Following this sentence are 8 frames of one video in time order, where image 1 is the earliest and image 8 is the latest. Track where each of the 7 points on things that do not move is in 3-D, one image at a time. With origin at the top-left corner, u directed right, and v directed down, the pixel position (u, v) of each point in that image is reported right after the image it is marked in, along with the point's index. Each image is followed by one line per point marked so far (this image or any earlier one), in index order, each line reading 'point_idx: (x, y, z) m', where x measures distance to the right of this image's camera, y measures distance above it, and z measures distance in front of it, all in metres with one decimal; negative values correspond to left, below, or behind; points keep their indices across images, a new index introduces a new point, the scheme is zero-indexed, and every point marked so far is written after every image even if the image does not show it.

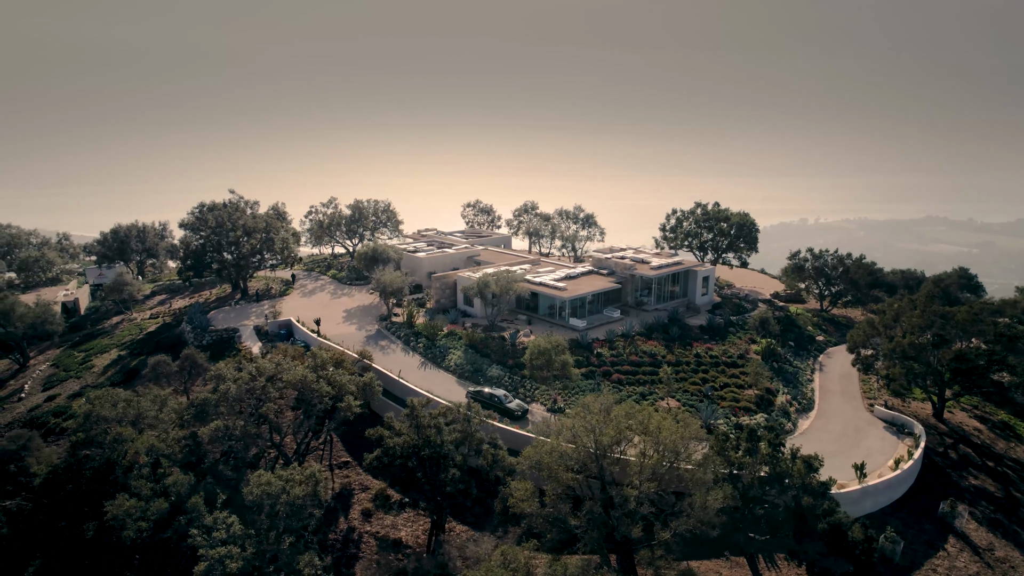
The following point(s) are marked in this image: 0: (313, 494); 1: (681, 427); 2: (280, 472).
0: (-7.4, -7.5, +18.5) m
1: (+6.1, -5.2, +18.8) m
2: (-8.6, -6.7, +18.8) m
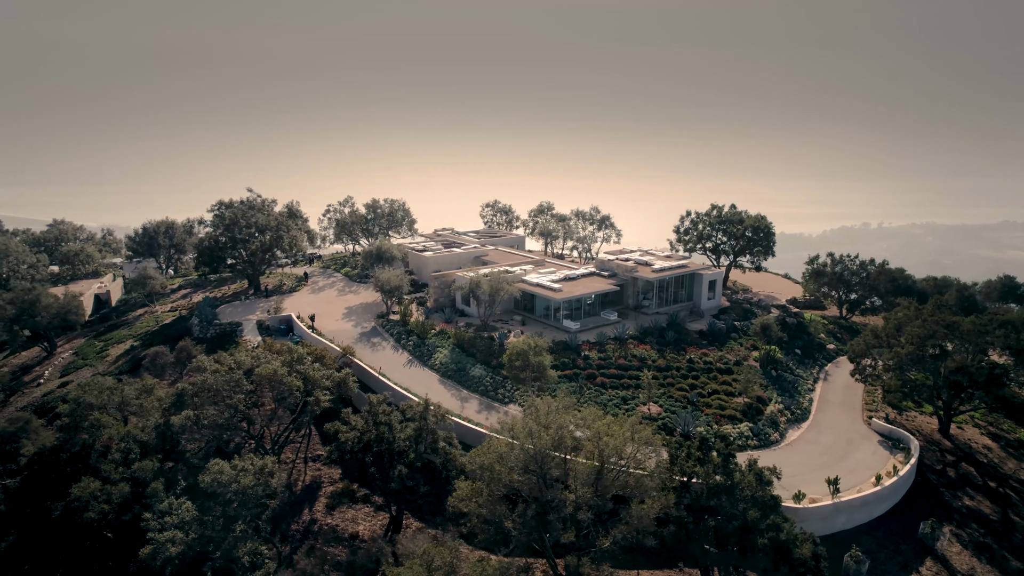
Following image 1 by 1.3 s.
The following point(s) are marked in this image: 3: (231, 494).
0: (-9.4, -7.3, +19.2) m
1: (+4.1, -5.3, +18.4) m
2: (-10.6, -6.6, +19.5) m
3: (-10.2, -7.4, +18.4) m
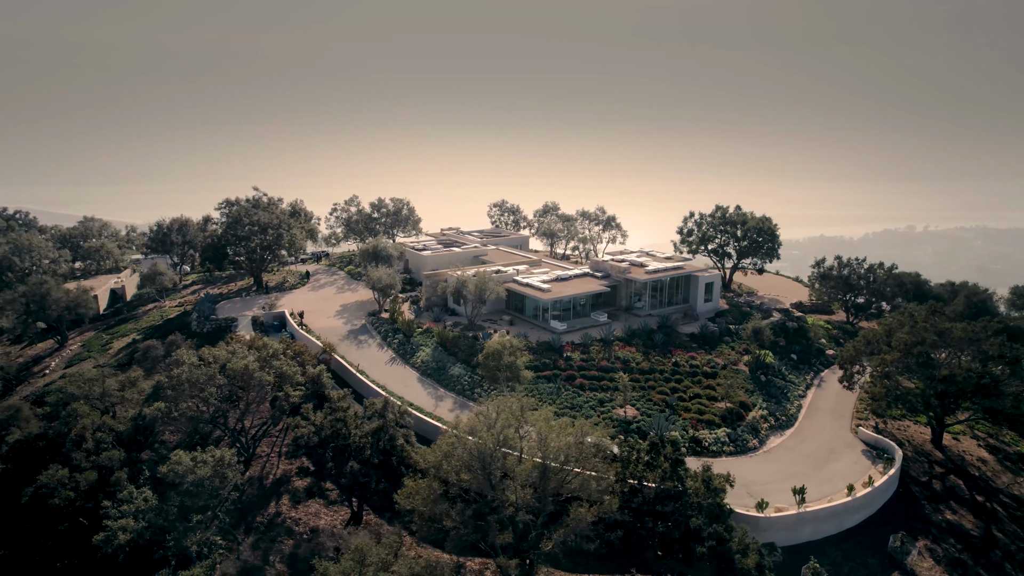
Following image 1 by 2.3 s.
0: (-11.3, -7.2, +19.7) m
1: (+2.2, -5.3, +18.3) m
2: (-12.4, -6.5, +20.0) m
3: (-12.1, -7.3, +18.9) m
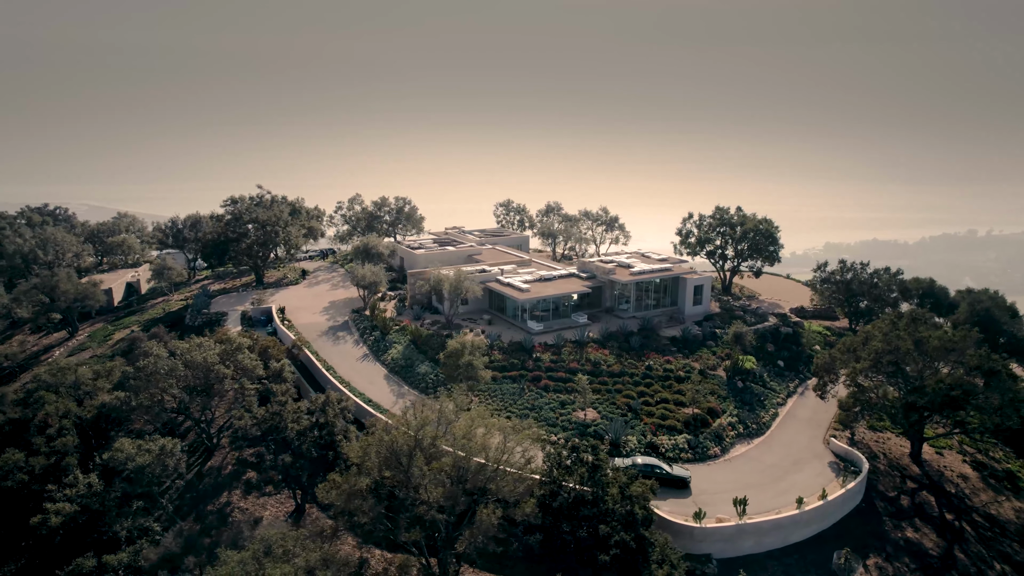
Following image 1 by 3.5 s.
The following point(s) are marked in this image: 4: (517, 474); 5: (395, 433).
0: (-14.1, -7.1, +20.4) m
1: (-0.7, -5.4, +18.3) m
2: (-15.2, -6.3, +20.8) m
3: (-15.0, -7.1, +19.7) m
4: (+0.2, -6.7, +18.2) m
5: (-4.0, -5.1, +17.7) m
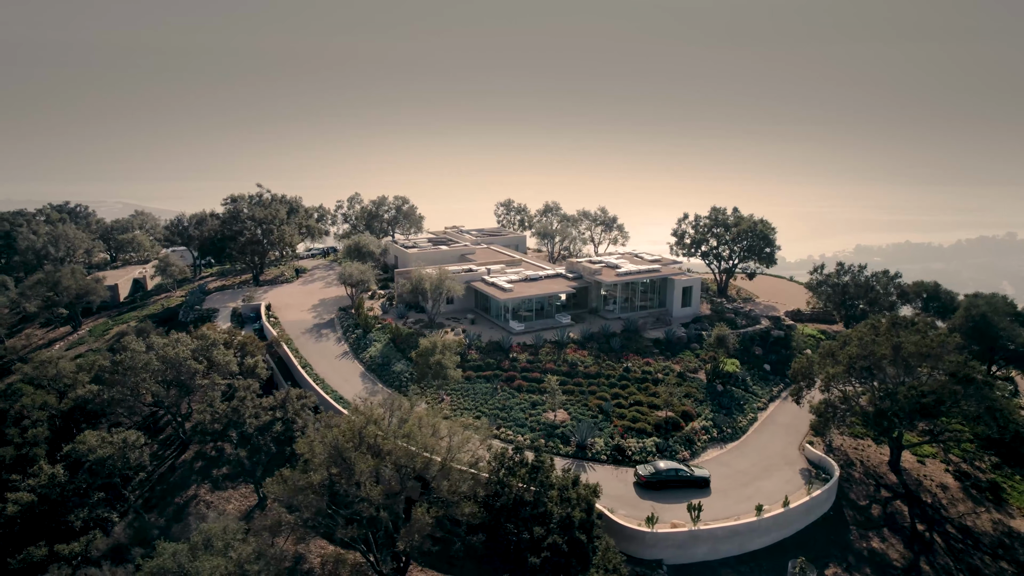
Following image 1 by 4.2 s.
0: (-16.1, -6.9, +20.9) m
1: (-2.7, -5.4, +18.4) m
2: (-17.1, -6.2, +21.4) m
3: (-17.0, -7.0, +20.3) m
4: (-1.8, -6.7, +18.3) m
5: (-6.1, -5.1, +17.9) m
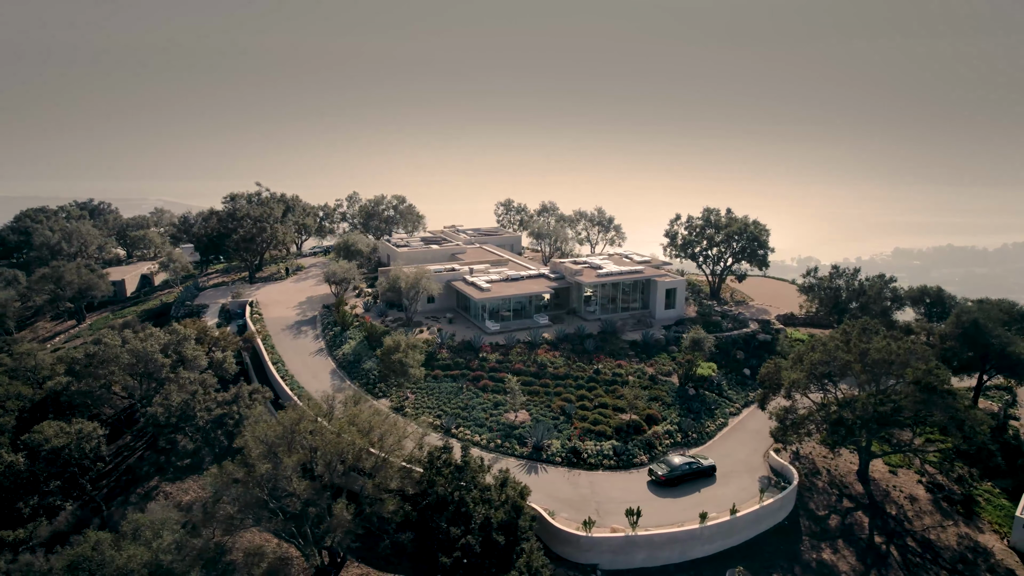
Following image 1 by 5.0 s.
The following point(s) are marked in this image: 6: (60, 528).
0: (-18.5, -6.8, +21.7) m
1: (-5.3, -5.4, +18.5) m
2: (-19.5, -6.0, +22.1) m
3: (-19.5, -6.8, +21.0) m
4: (-4.4, -6.7, +18.4) m
5: (-8.7, -5.0, +18.2) m
6: (-17.8, -9.5, +20.0) m
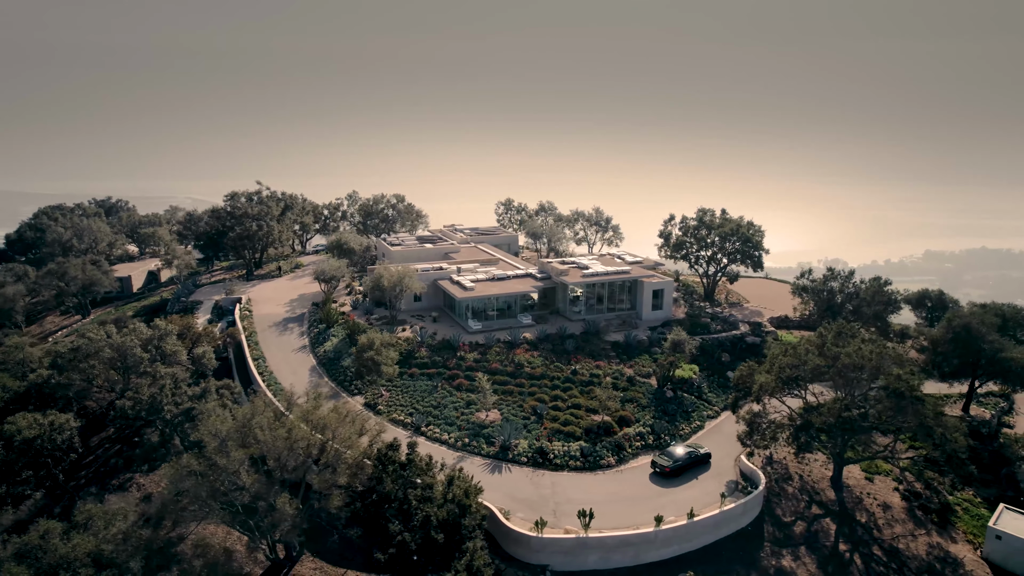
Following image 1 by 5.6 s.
0: (-20.4, -6.6, +22.3) m
1: (-7.2, -5.3, +18.8) m
2: (-21.4, -5.8, +22.8) m
3: (-21.3, -6.6, +21.7) m
4: (-6.4, -6.7, +18.7) m
5: (-10.6, -4.9, +18.6) m
6: (-19.7, -9.3, +20.6) m
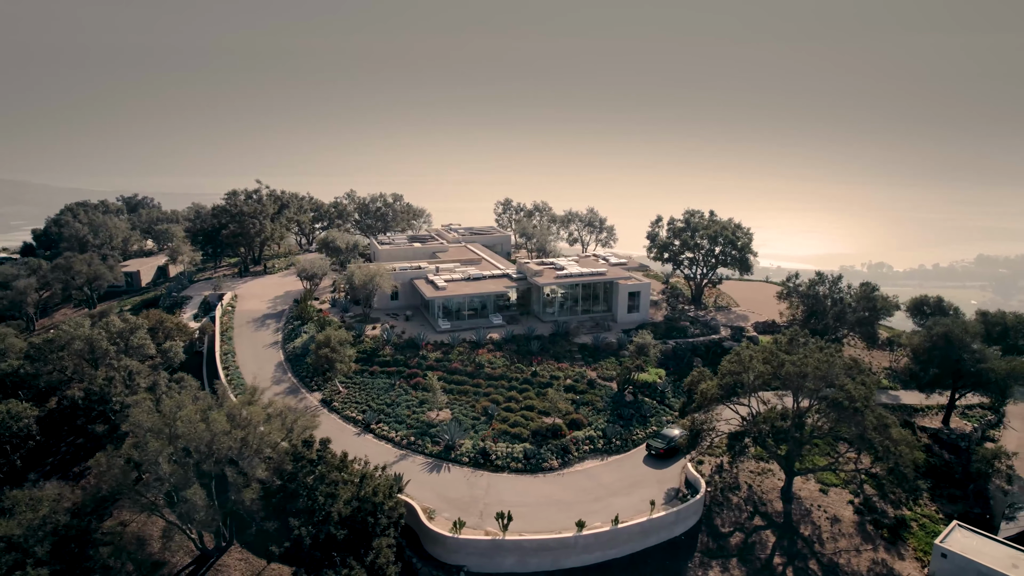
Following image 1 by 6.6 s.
0: (-23.5, -6.3, +23.5) m
1: (-10.5, -5.3, +19.3) m
2: (-24.4, -5.5, +24.1) m
3: (-24.4, -6.4, +22.9) m
4: (-9.7, -6.6, +19.1) m
5: (-13.8, -4.8, +19.3) m
6: (-22.9, -9.1, +21.8) m
